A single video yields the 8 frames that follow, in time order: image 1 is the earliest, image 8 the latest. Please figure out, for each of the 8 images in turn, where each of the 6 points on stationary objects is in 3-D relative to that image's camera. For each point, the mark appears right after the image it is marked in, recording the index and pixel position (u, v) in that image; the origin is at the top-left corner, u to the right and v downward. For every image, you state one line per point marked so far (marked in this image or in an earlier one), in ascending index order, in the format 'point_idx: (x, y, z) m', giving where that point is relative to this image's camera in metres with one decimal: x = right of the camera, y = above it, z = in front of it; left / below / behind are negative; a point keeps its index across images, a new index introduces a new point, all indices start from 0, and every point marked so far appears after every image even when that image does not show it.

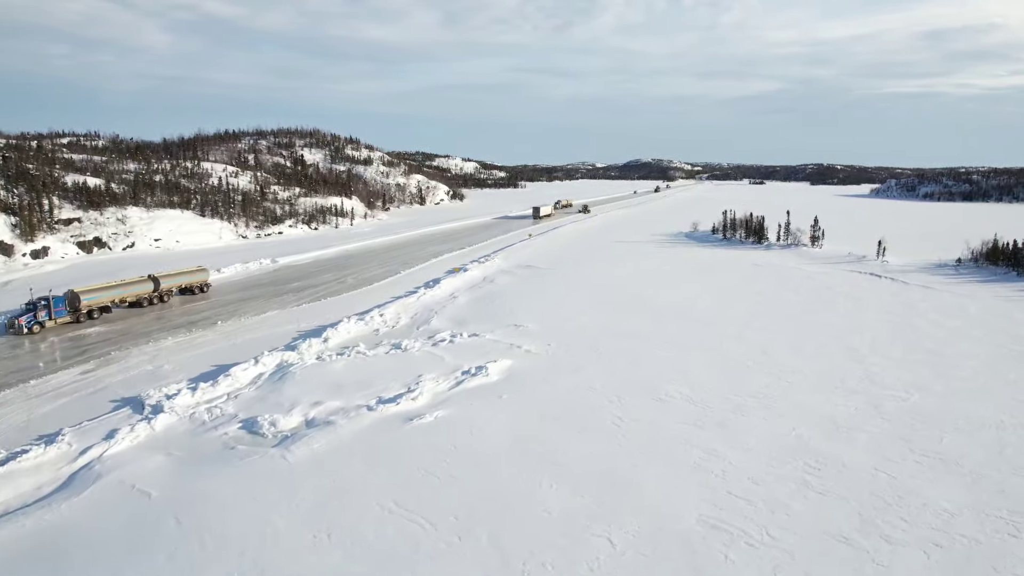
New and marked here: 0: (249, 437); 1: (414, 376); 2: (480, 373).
0: (-5.5, -3.1, +13.5) m
1: (-2.6, -2.4, +17.0) m
2: (-0.9, -2.3, +17.4) m
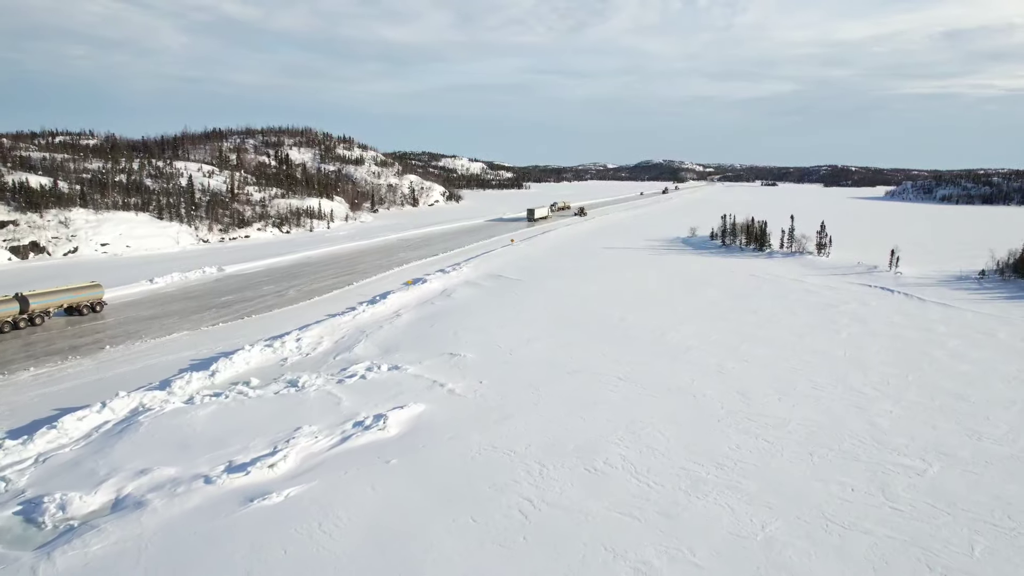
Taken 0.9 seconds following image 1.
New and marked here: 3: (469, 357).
0: (-7.6, -3.7, +10.0) m
1: (-4.6, -3.0, +13.4) m
2: (-2.9, -3.0, +13.7) m
3: (-1.3, -2.1, +19.1) m
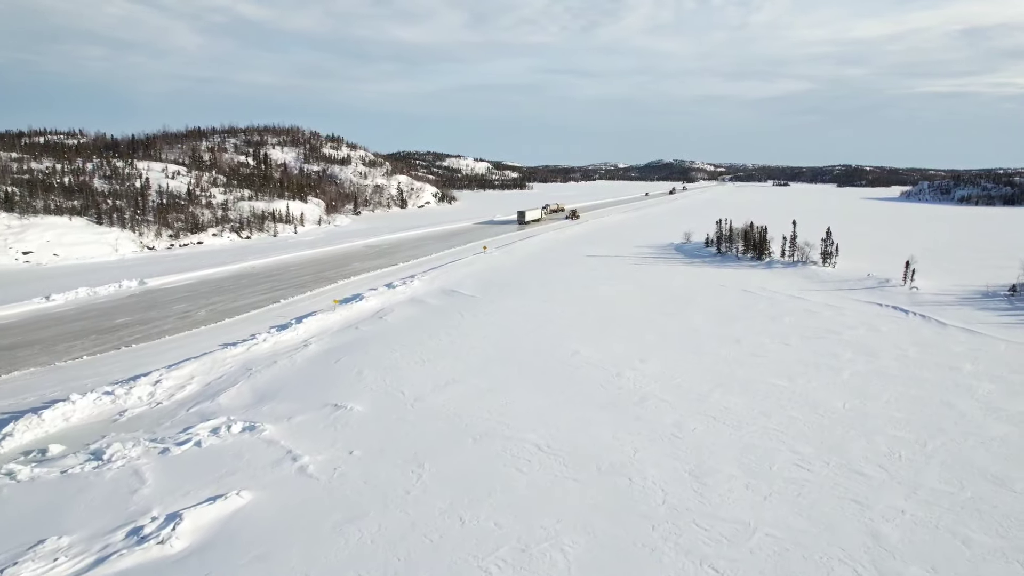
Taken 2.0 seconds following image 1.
0: (-10.1, -4.5, +5.9) m
1: (-7.0, -3.8, +9.3) m
2: (-5.3, -3.7, +9.6) m
3: (-3.6, -2.8, +14.9) m
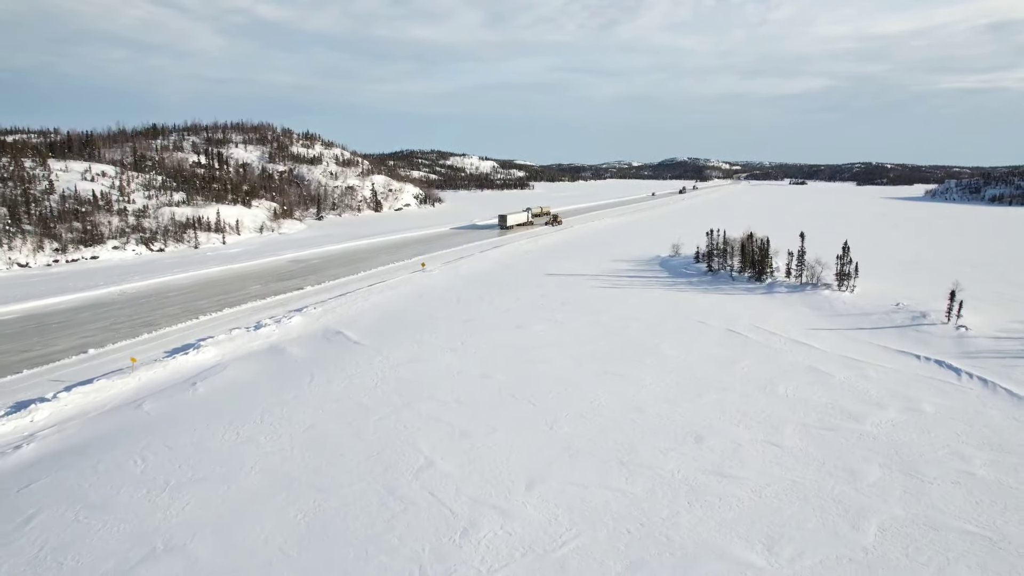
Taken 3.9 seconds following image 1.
0: (-14.0, -5.9, -1.3) m
1: (-10.8, -5.2, +1.9) m
2: (-9.1, -5.2, +2.2) m
3: (-7.3, -4.3, +7.5) m
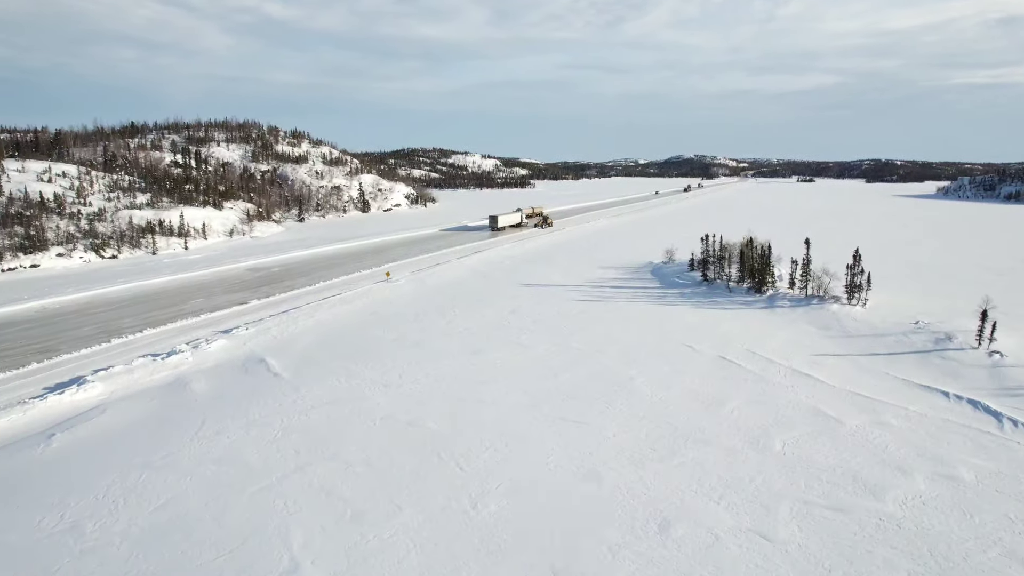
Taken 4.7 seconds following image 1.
0: (-15.6, -6.6, -4.5) m
1: (-12.5, -5.9, -1.2) m
2: (-10.7, -5.8, -1.0) m
3: (-8.9, -4.9, +4.2) m
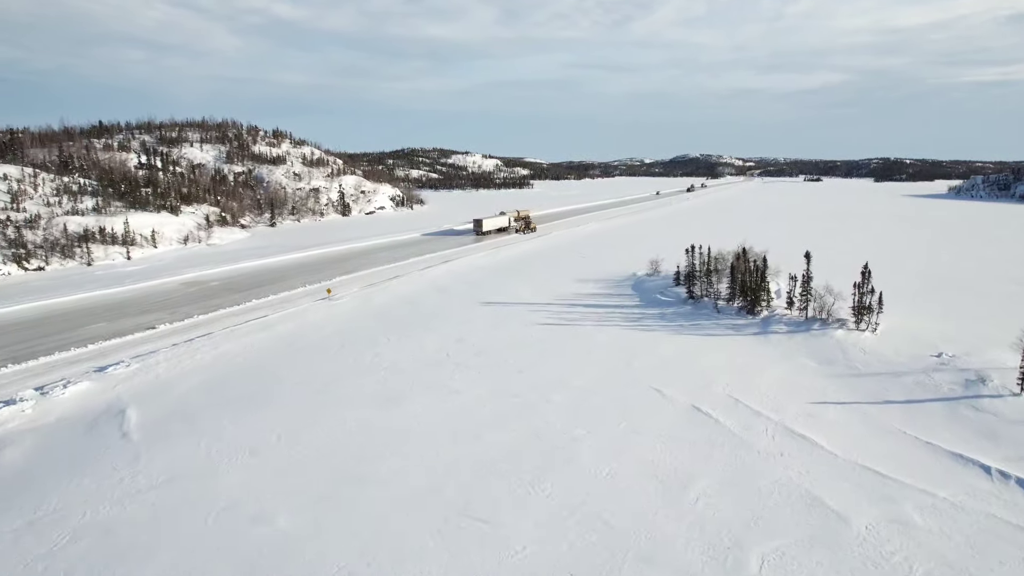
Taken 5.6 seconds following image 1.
0: (-17.8, -7.4, -8.3) m
1: (-14.6, -6.7, -5.1) m
2: (-12.8, -6.7, -4.8) m
3: (-10.9, -5.7, +0.4) m
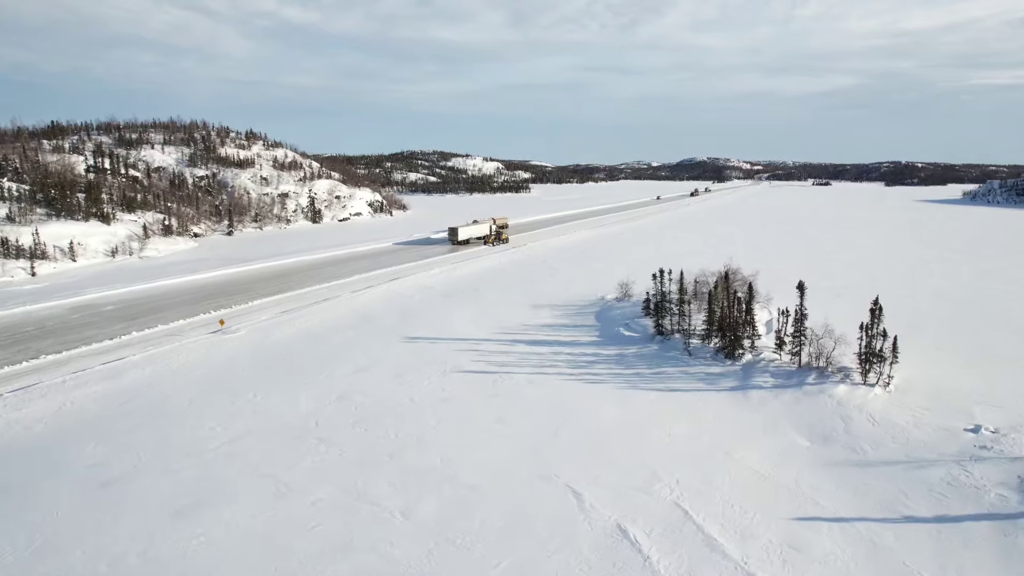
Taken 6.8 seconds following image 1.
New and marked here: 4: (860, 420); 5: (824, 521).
0: (-20.8, -8.3, -13.1) m
1: (-17.5, -7.6, -9.9) m
2: (-15.8, -7.6, -9.7) m
3: (-13.8, -6.7, -4.5) m
4: (+8.2, -3.1, +15.0) m
5: (+5.3, -3.9, +10.8) m
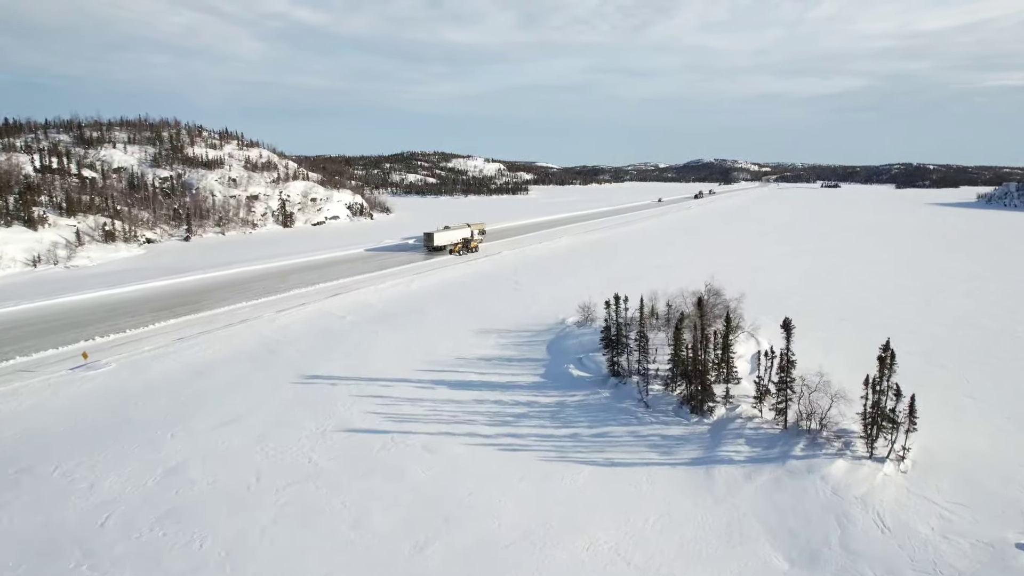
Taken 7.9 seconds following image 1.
0: (-23.5, -9.0, -17.2) m
1: (-20.2, -8.3, -14.1) m
2: (-18.4, -8.3, -13.9) m
3: (-16.4, -7.4, -8.7) m
4: (+5.8, -3.9, +10.5) m
5: (+2.9, -4.7, +6.4) m
